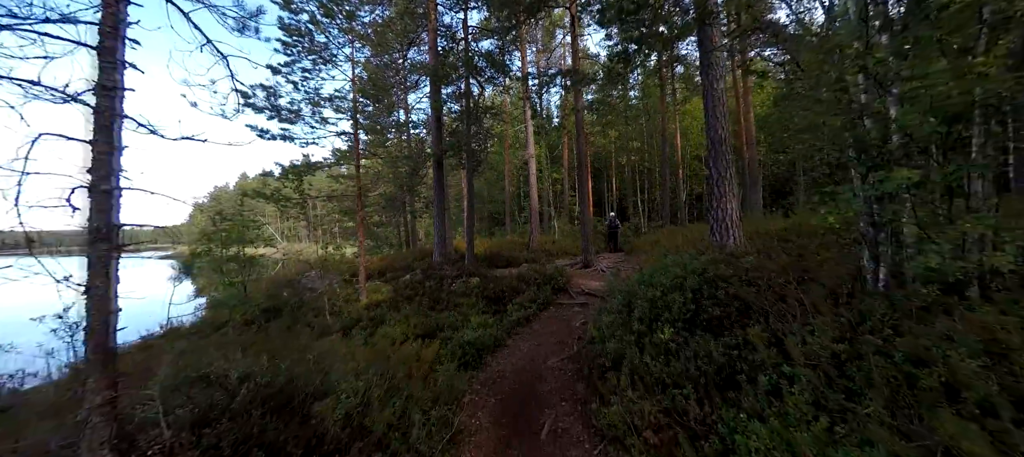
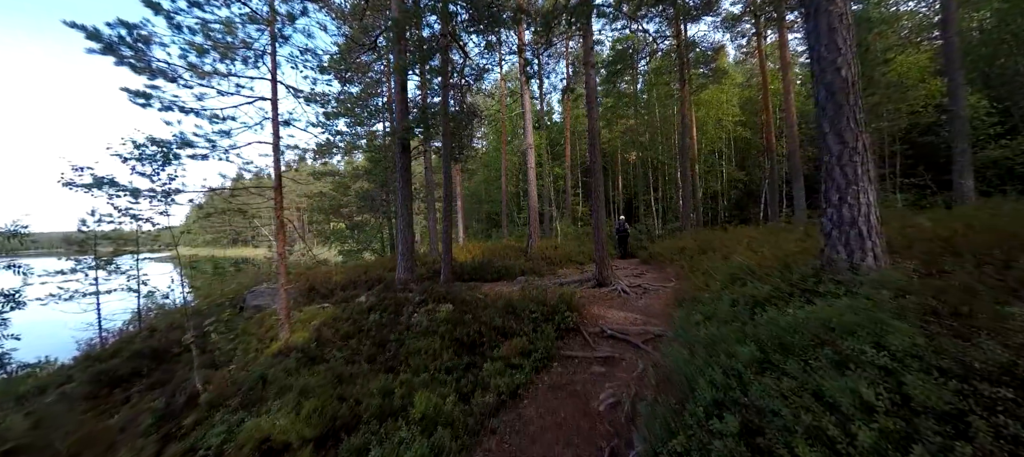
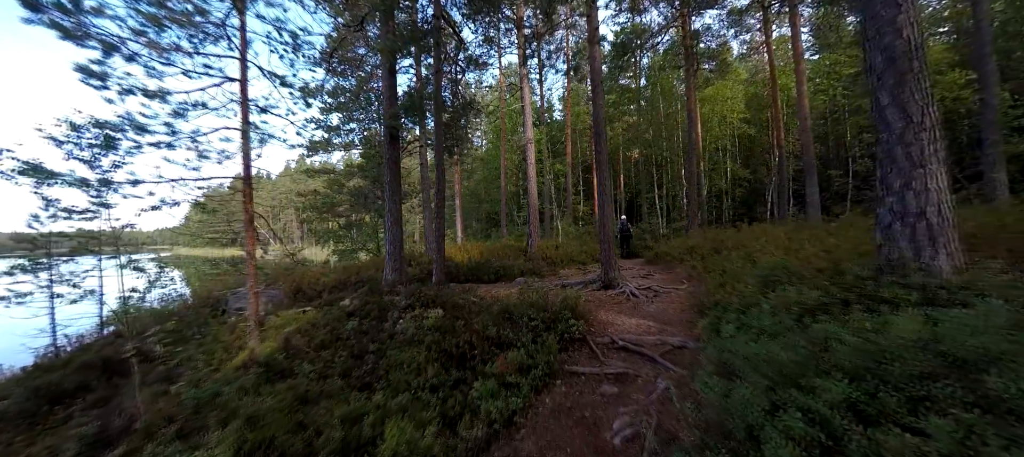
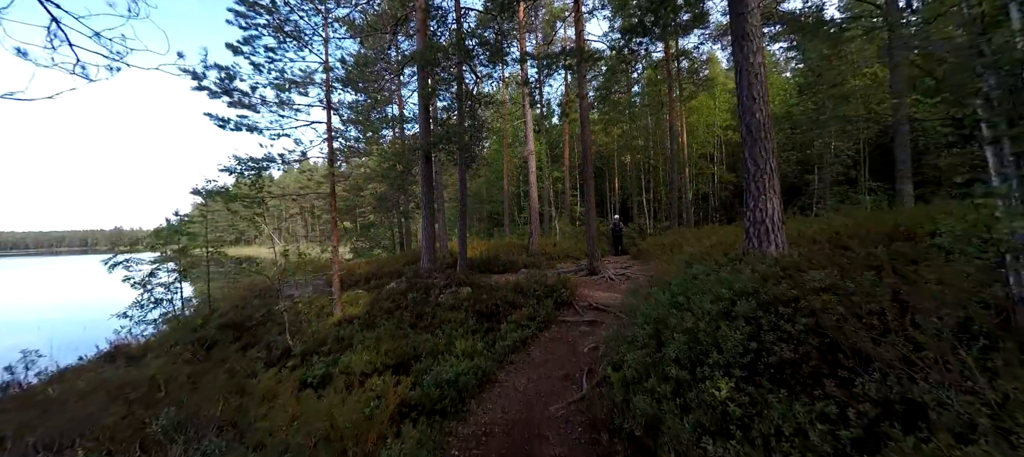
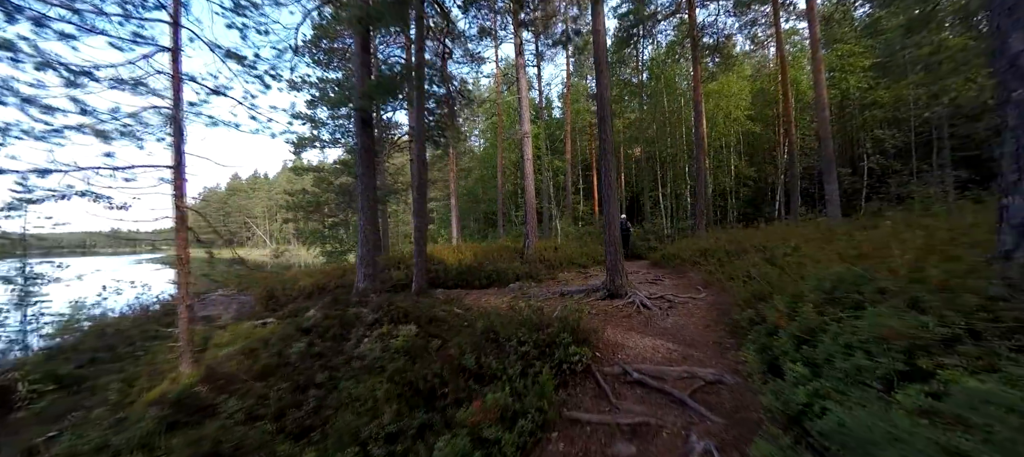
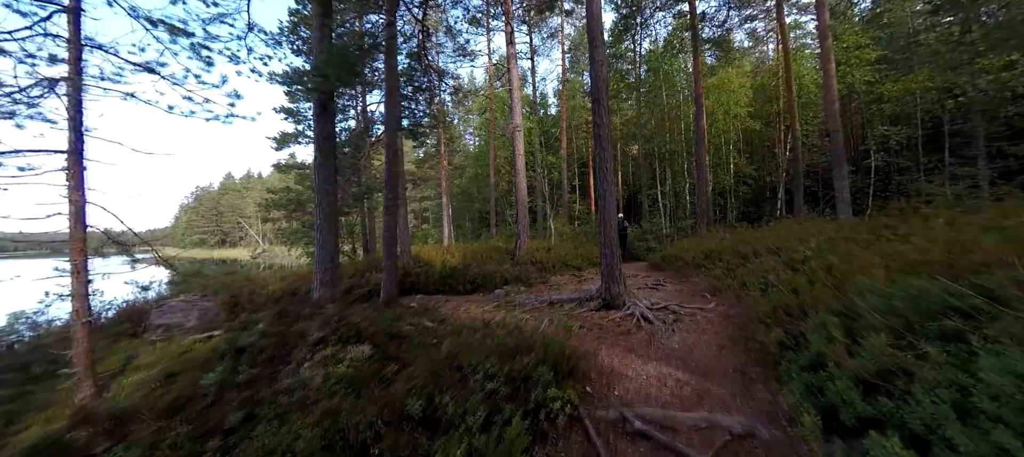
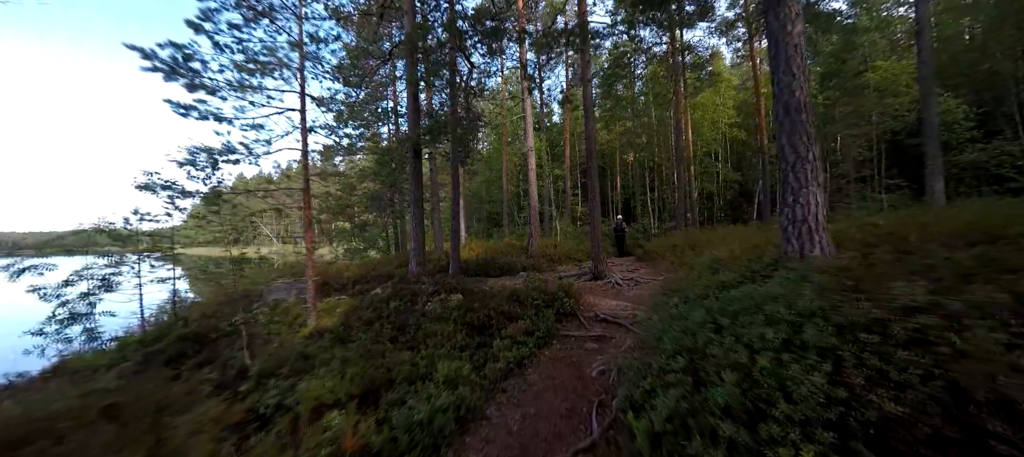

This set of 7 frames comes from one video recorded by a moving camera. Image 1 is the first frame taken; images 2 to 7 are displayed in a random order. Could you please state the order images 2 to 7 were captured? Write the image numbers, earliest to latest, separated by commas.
4, 7, 2, 3, 5, 6
